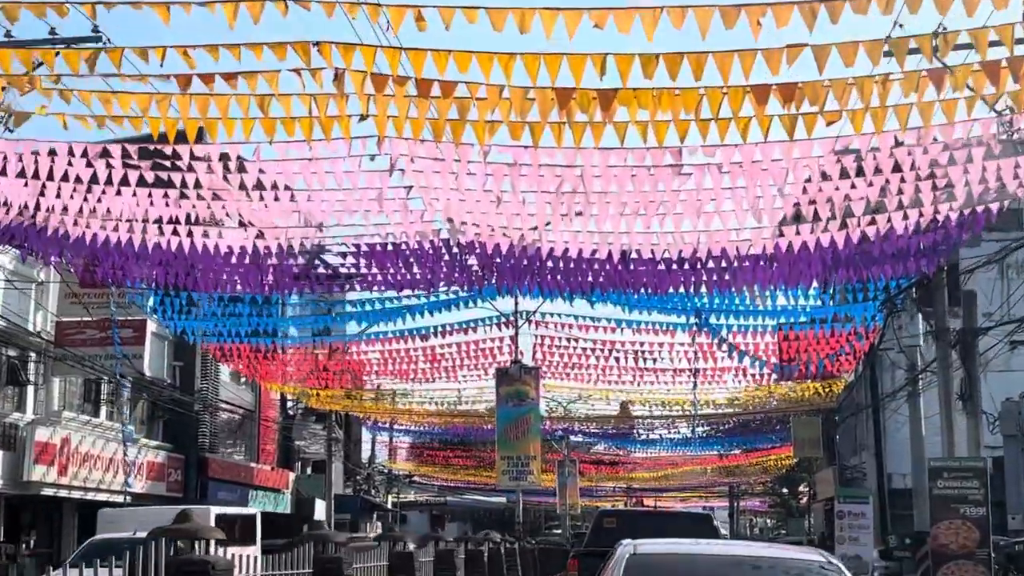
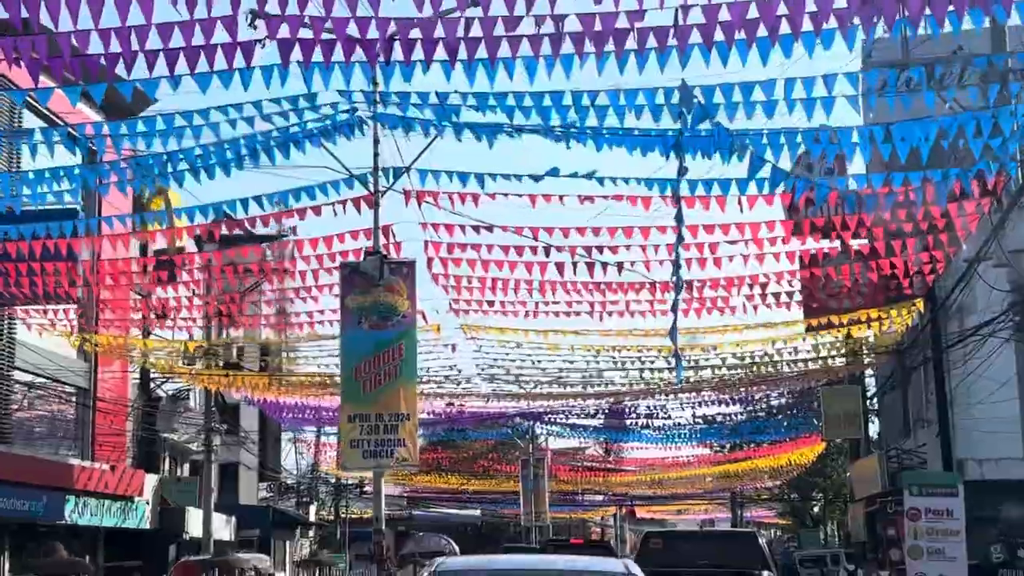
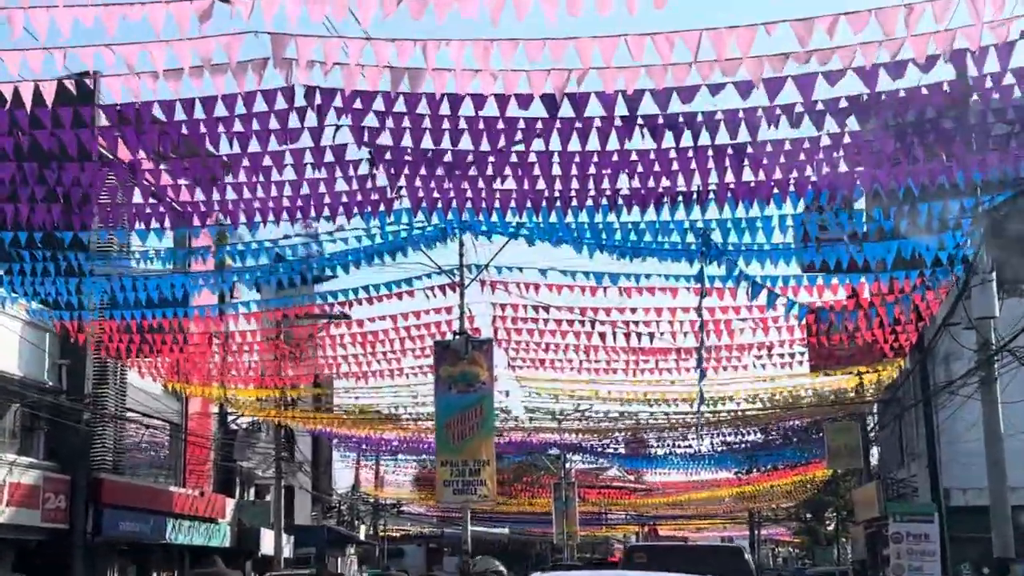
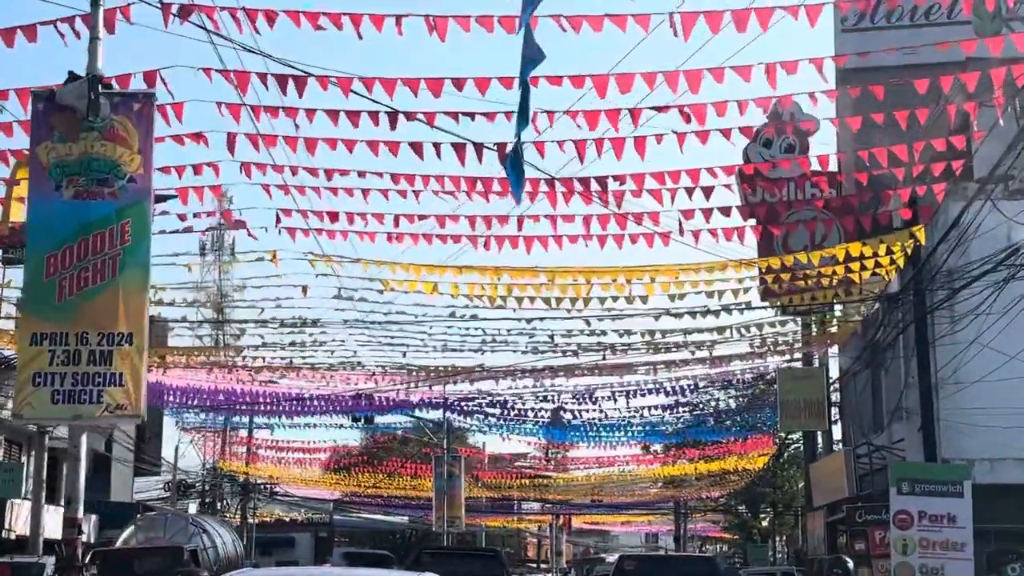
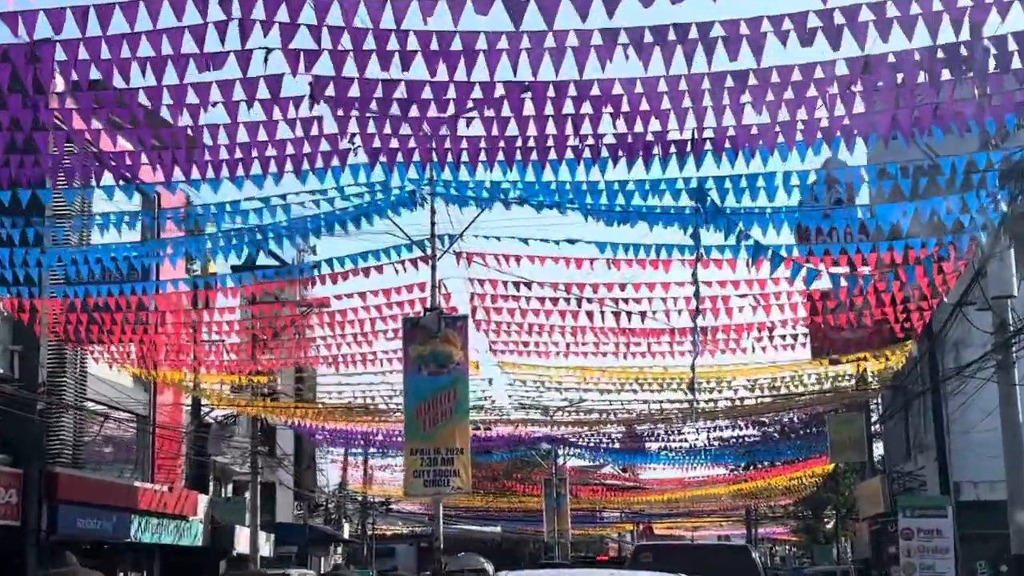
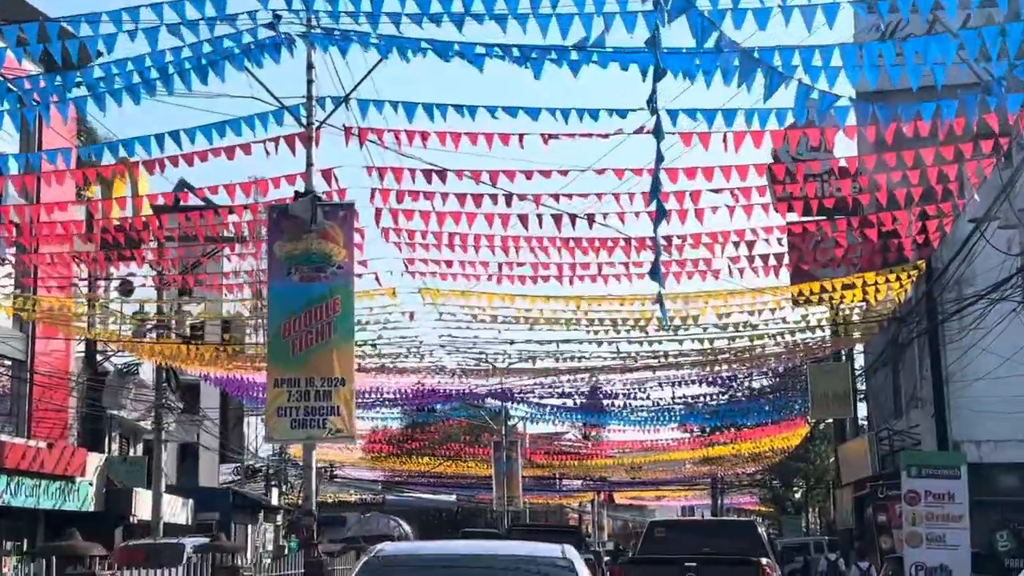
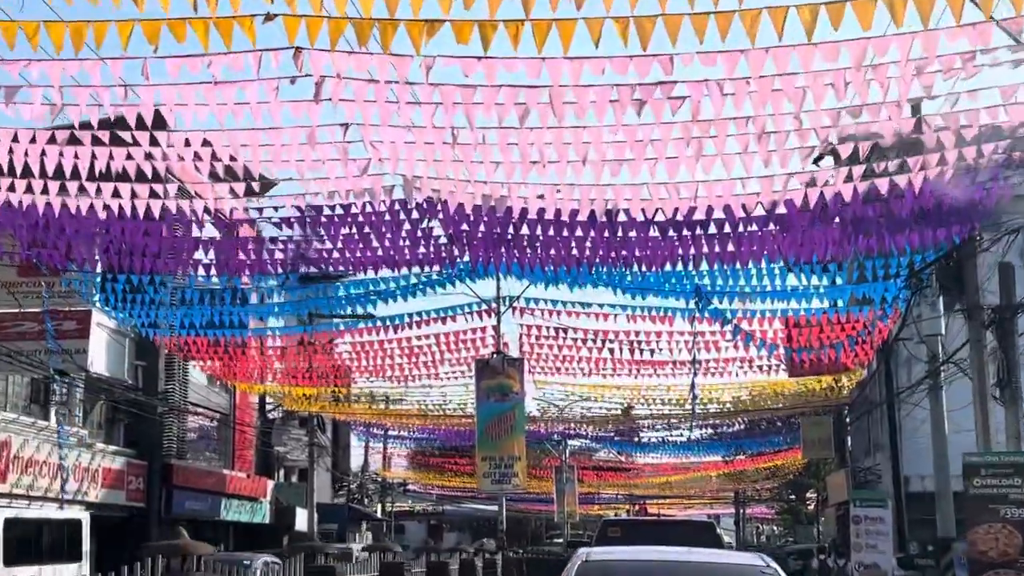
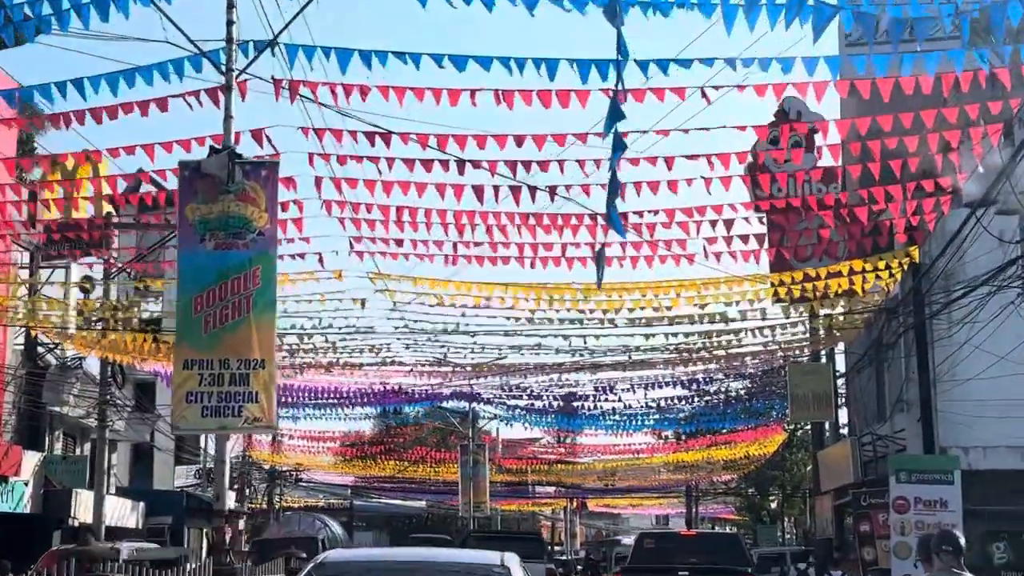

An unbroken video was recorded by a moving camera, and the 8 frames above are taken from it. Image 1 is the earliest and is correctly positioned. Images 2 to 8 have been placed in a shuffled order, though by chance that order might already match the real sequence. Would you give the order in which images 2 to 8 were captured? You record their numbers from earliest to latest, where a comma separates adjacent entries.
7, 3, 5, 2, 6, 8, 4
